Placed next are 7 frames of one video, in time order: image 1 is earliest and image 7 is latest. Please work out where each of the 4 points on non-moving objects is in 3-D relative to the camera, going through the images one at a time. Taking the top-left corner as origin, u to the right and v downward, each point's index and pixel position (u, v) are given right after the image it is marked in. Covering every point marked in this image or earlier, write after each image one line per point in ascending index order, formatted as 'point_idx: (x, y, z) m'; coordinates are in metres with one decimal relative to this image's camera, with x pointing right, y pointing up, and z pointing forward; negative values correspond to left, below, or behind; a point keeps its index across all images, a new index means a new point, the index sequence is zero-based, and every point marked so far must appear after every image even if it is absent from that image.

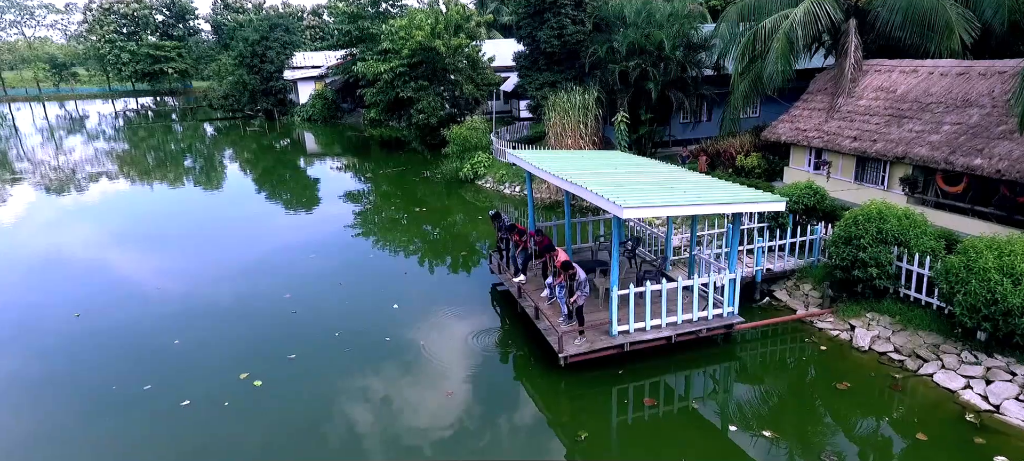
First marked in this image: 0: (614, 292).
0: (+1.4, -0.9, +8.3) m
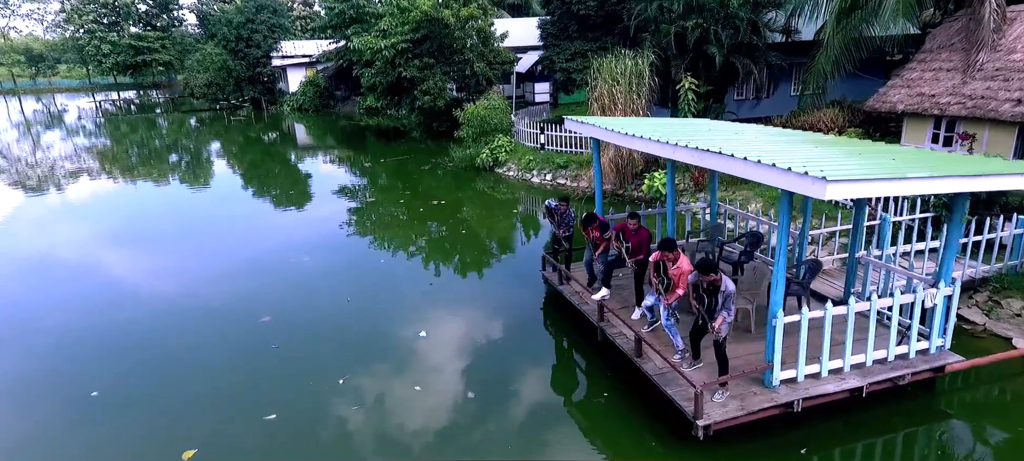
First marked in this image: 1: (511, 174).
0: (+2.3, -0.8, +5.2) m
1: (0.0, +1.7, +17.5) m
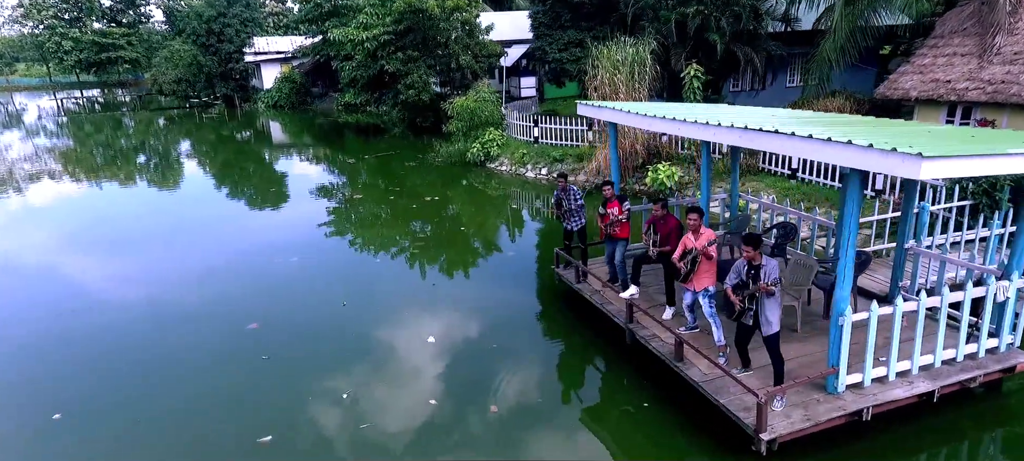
0: (+2.6, -0.7, +4.7) m
1: (-0.2, +1.8, +16.8) m
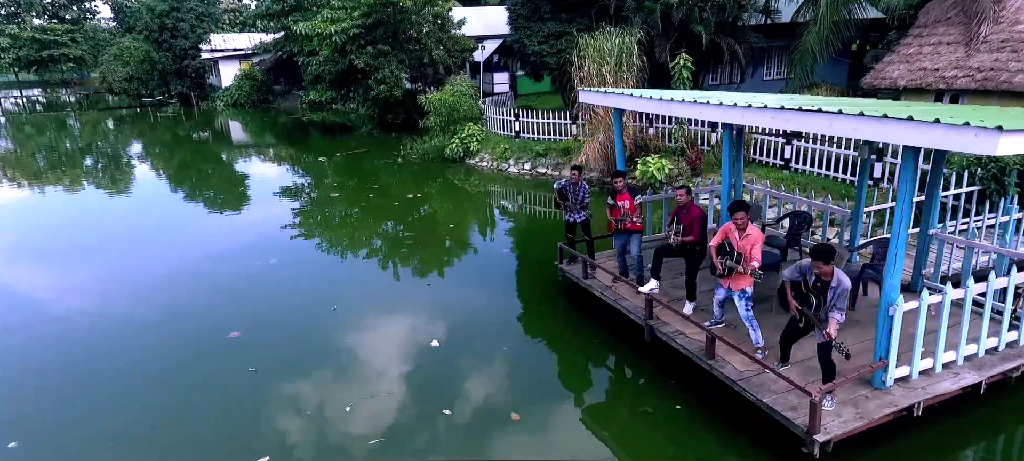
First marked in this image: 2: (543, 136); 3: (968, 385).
0: (+2.9, -0.6, +4.4) m
1: (-0.8, +1.8, +16.3) m
2: (+0.8, +2.5, +15.8) m
3: (+3.6, -1.2, +4.7) m
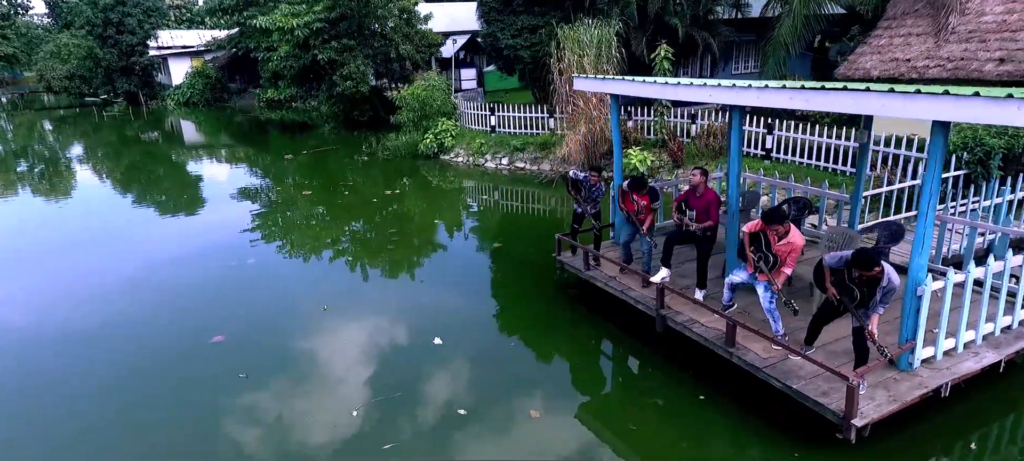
0: (+3.1, -0.4, +4.4) m
1: (-1.4, +1.9, +16.0) m
2: (+0.2, +2.6, +15.6) m
3: (+3.8, -1.0, +4.7) m
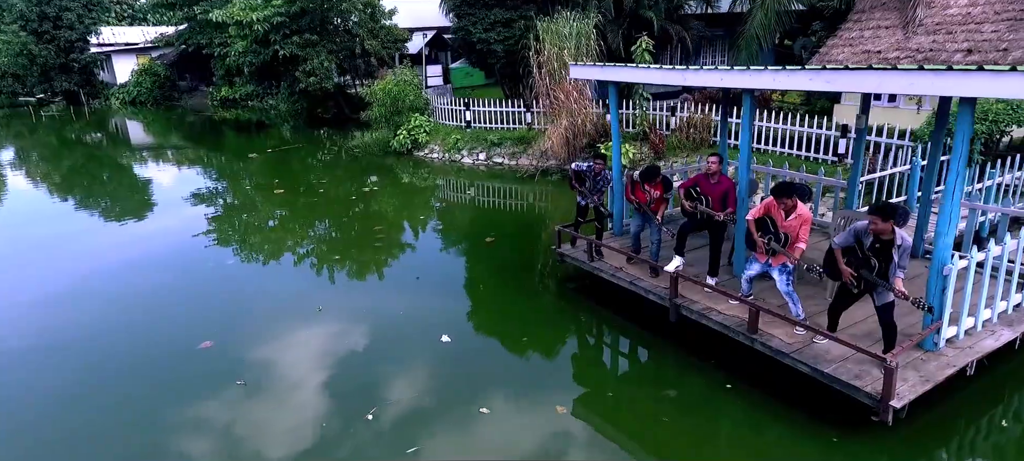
0: (+3.3, -0.3, +4.4) m
1: (-2.1, +2.0, +15.7) m
2: (-0.5, +2.7, +15.4) m
3: (+4.0, -0.9, +4.8) m
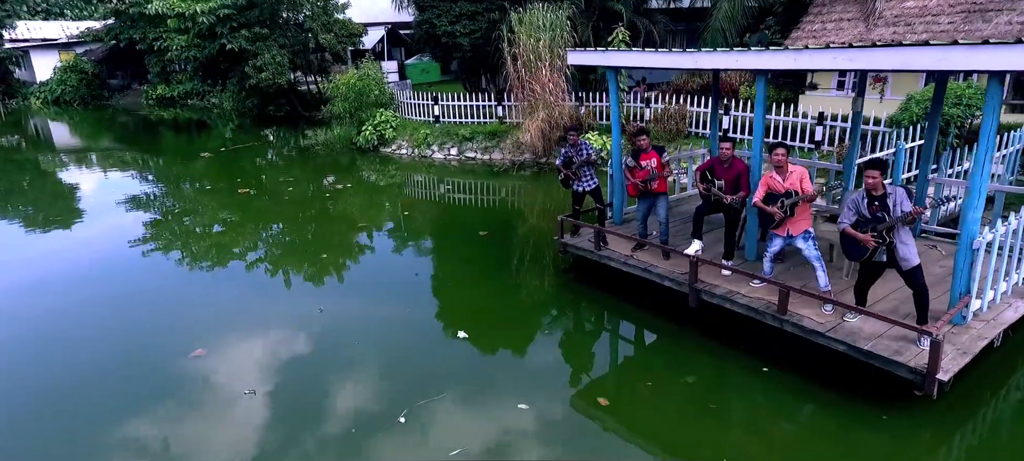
0: (+3.6, -0.1, +4.5) m
1: (-2.9, +2.0, +15.3) m
2: (-1.3, +2.8, +15.1) m
3: (+4.2, -0.7, +5.0) m
